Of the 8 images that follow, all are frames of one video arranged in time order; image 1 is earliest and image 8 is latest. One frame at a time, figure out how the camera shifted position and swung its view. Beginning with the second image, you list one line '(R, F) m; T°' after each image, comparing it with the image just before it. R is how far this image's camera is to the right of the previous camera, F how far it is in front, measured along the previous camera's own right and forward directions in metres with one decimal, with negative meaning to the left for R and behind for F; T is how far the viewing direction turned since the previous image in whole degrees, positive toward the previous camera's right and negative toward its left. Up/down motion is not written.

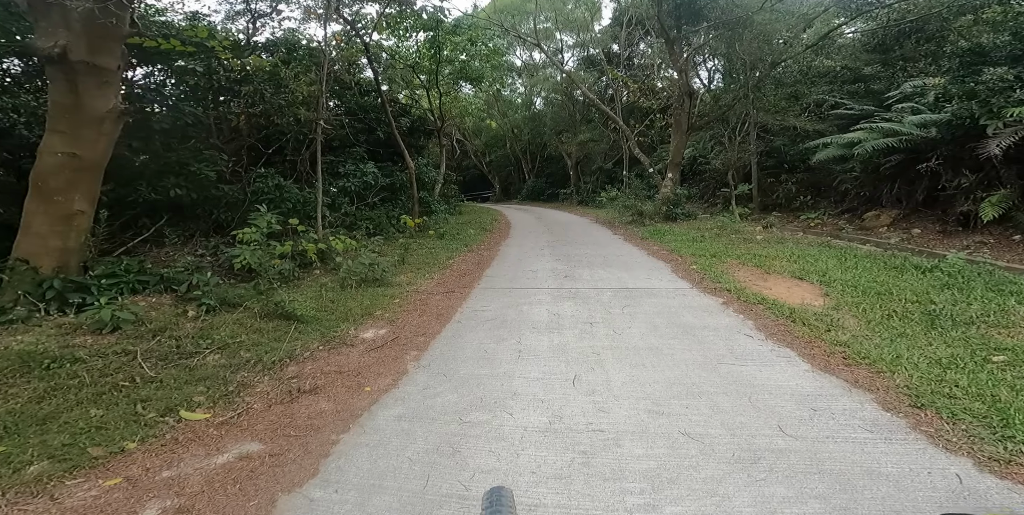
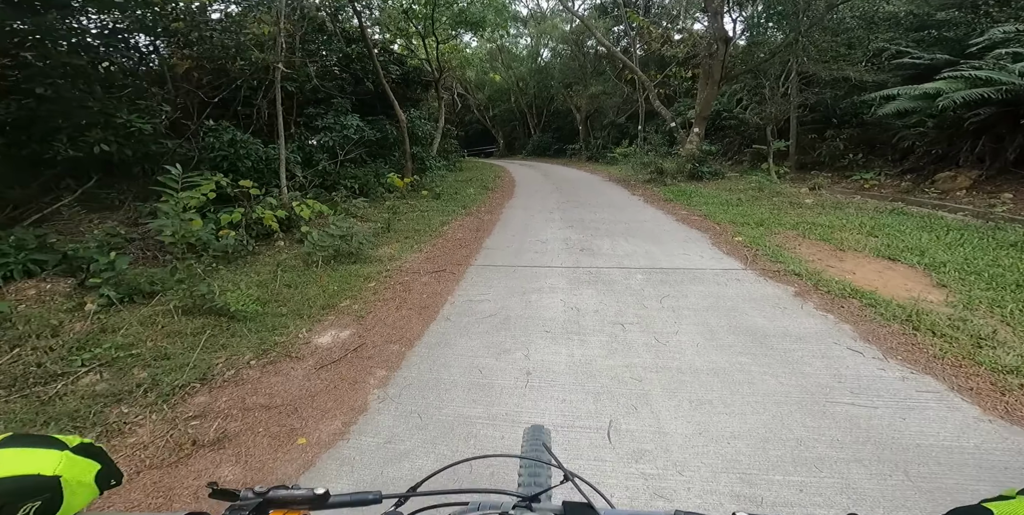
(0.0, +1.9) m; -1°
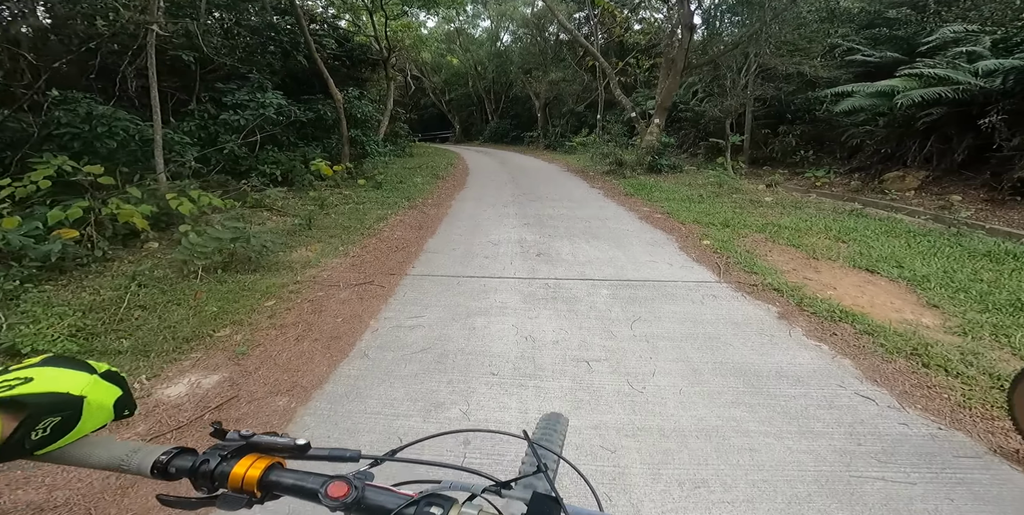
(+0.1, +1.1) m; +6°
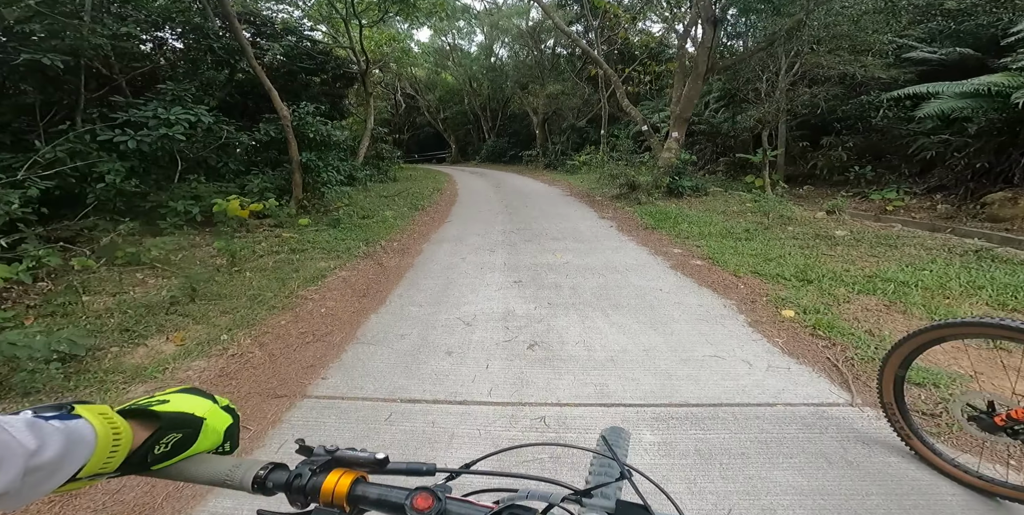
(+0.2, +2.3) m; 0°
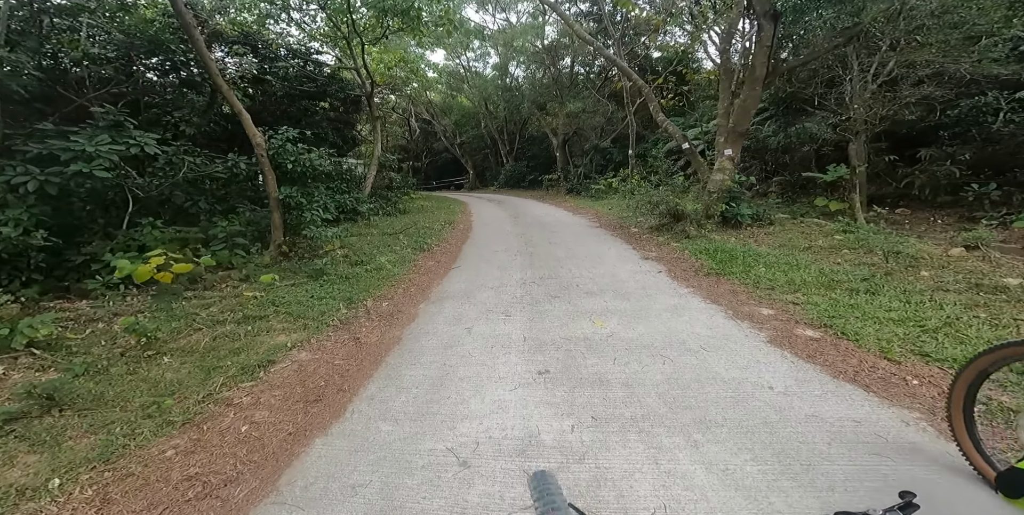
(0.0, +1.7) m; -3°
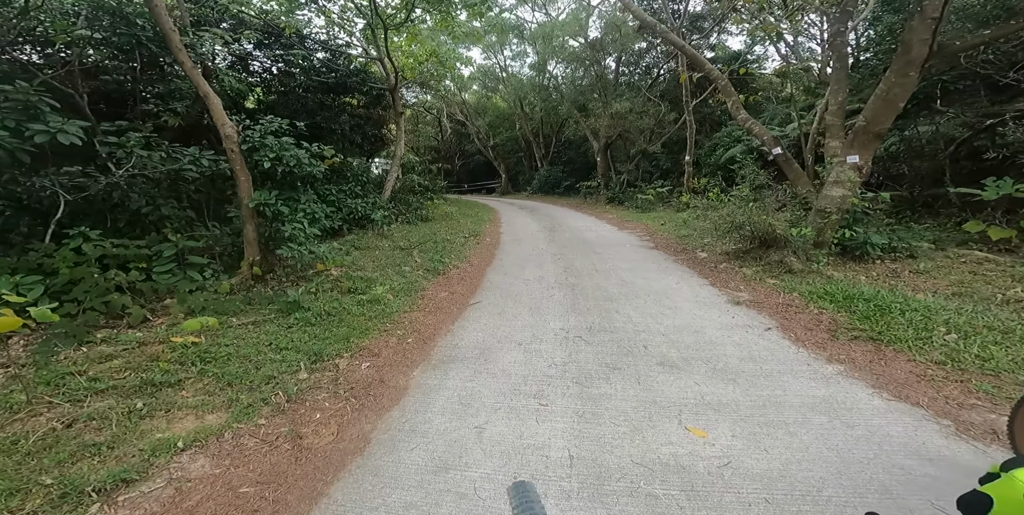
(-0.1, +1.8) m; -4°
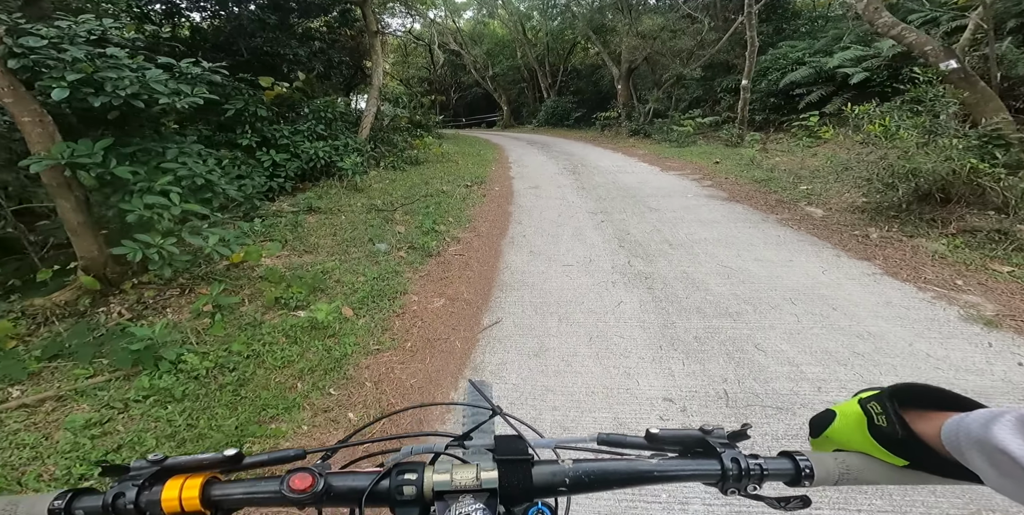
(-0.3, +2.4) m; 0°
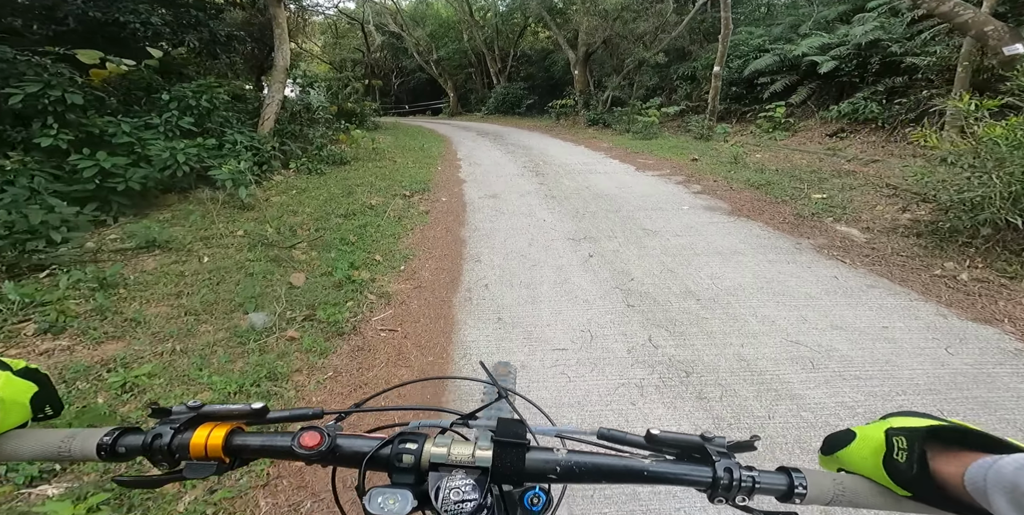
(-0.1, +1.4) m; +6°
